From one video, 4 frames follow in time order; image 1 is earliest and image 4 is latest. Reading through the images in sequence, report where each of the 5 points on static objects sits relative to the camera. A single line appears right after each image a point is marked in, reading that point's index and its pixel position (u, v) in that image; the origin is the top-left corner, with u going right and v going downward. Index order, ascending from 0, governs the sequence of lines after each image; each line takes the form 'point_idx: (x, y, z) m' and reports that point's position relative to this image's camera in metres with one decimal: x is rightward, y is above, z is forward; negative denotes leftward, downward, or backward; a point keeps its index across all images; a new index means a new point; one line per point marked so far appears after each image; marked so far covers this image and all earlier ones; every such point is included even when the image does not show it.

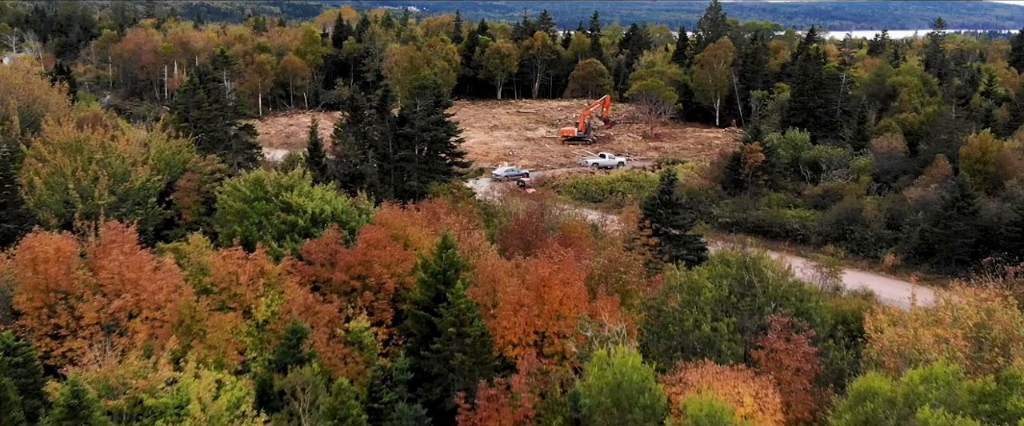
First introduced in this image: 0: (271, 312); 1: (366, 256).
0: (-5.5, -2.3, +16.5) m
1: (-3.7, -1.1, +18.4) m
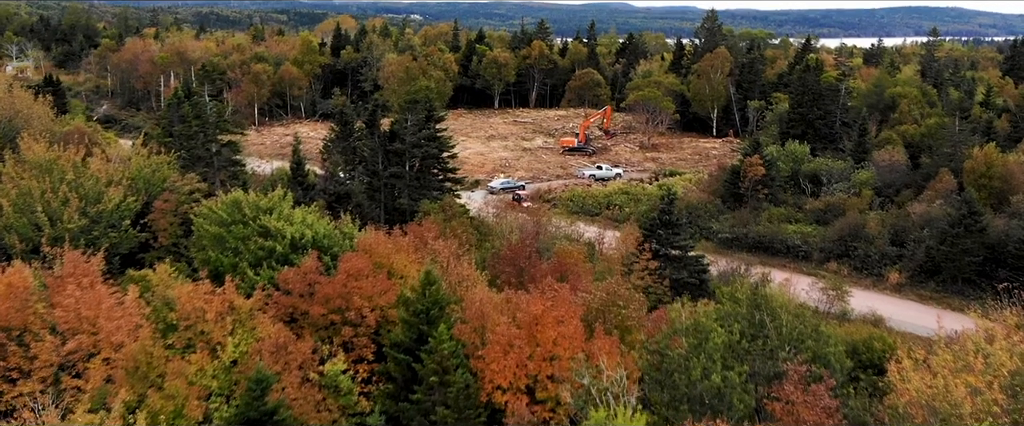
0: (-5.8, -2.9, +15.3) m
1: (-4.0, -1.8, +17.2) m
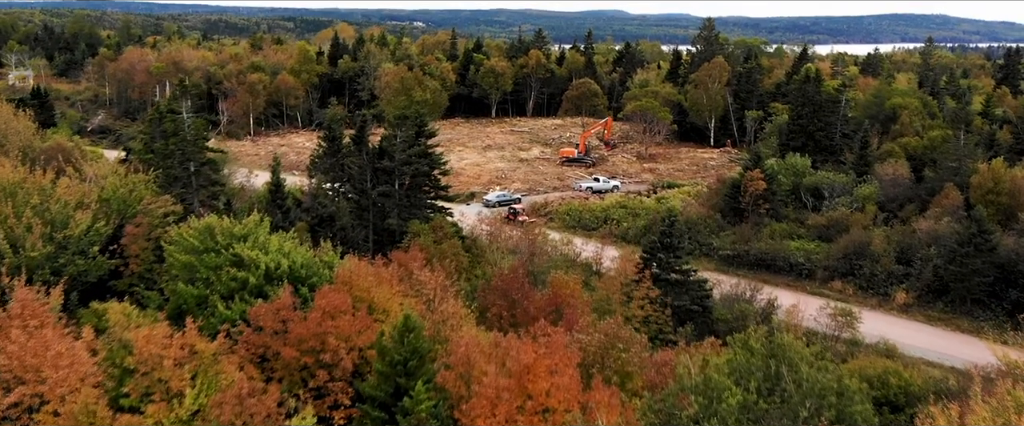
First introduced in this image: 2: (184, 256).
0: (-6.0, -3.6, +13.8) m
1: (-4.2, -2.5, +15.8) m
2: (-9.0, -1.2, +19.8) m
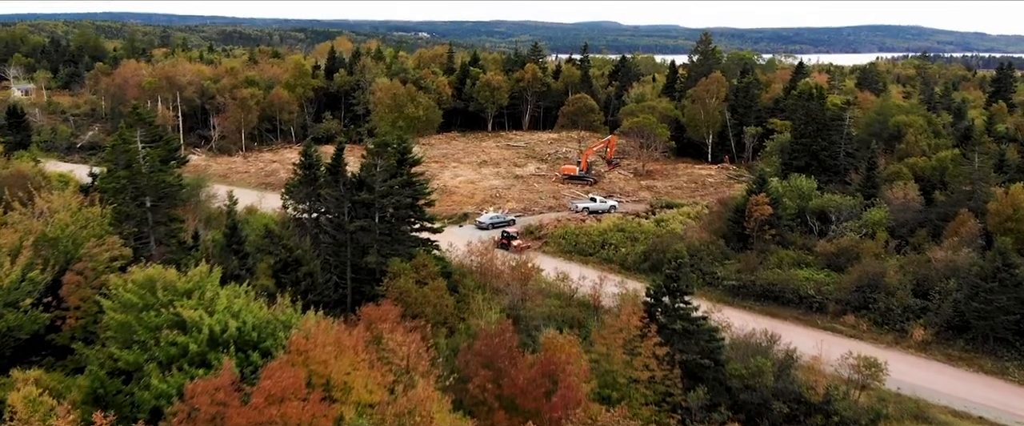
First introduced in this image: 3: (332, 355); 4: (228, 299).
0: (-6.3, -4.8, +11.1) m
1: (-4.5, -3.7, +13.1) m
2: (-9.3, -2.5, +17.1) m
3: (-3.7, -3.1, +15.3) m
4: (-6.9, -2.1, +17.7) m
